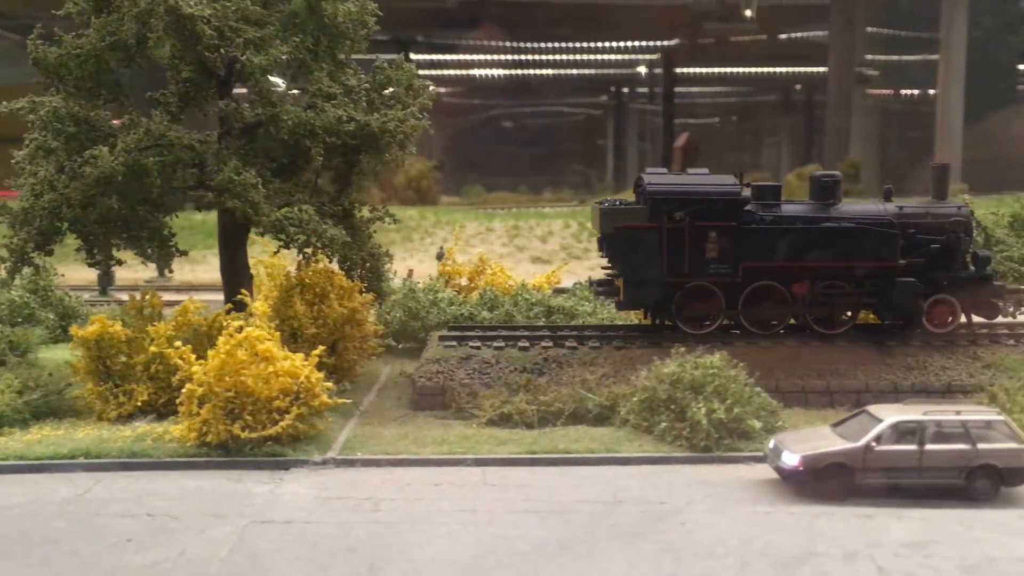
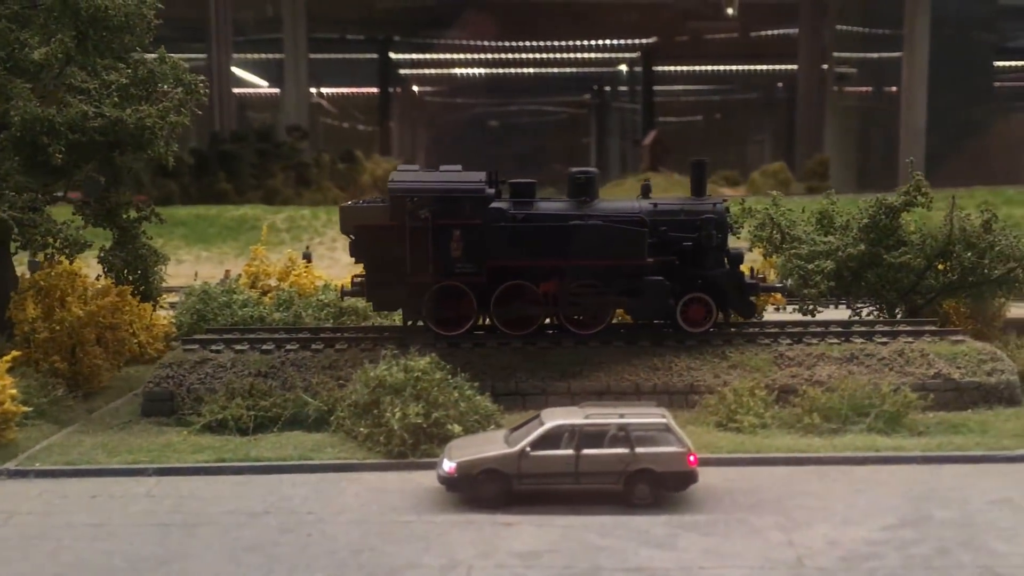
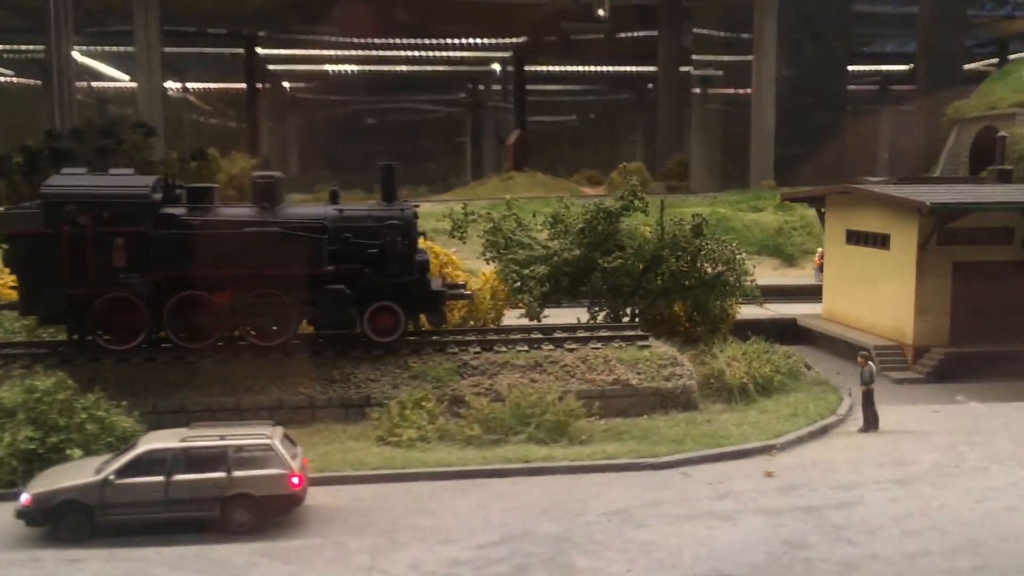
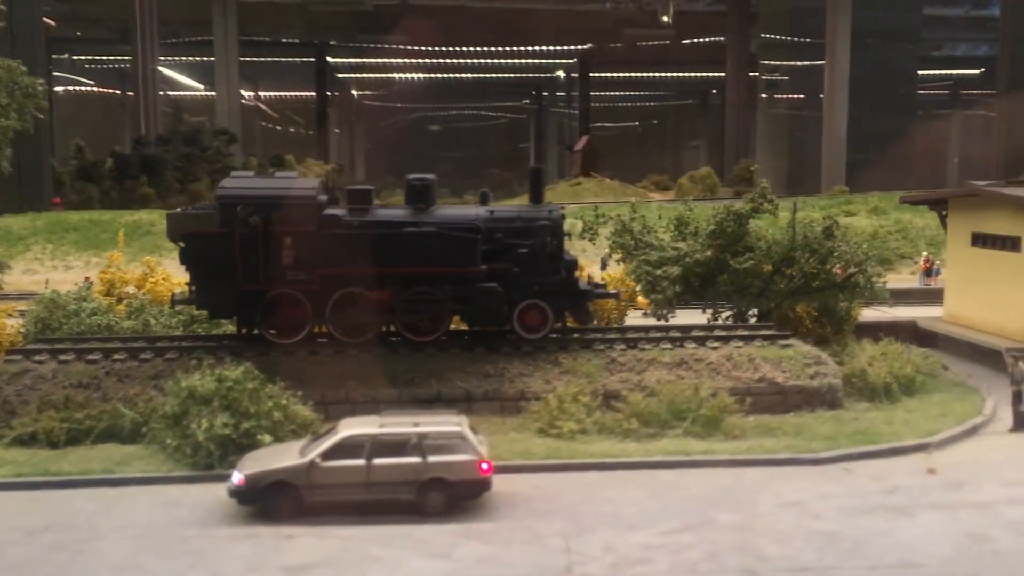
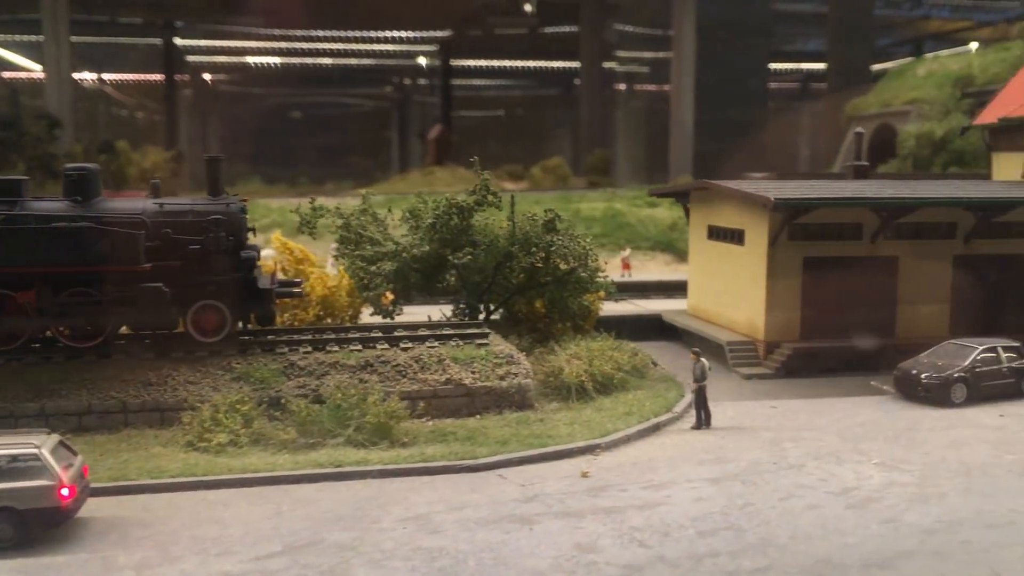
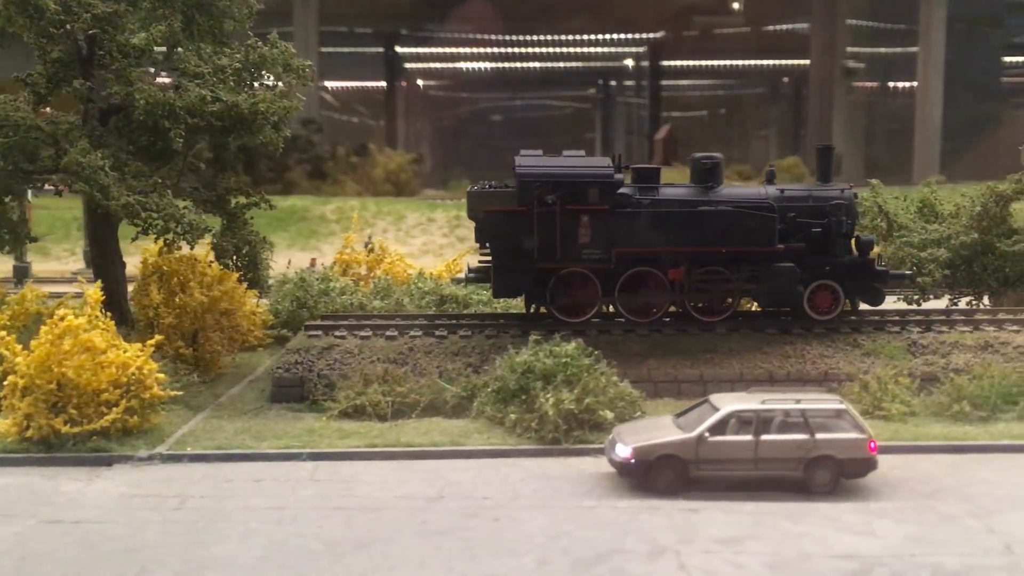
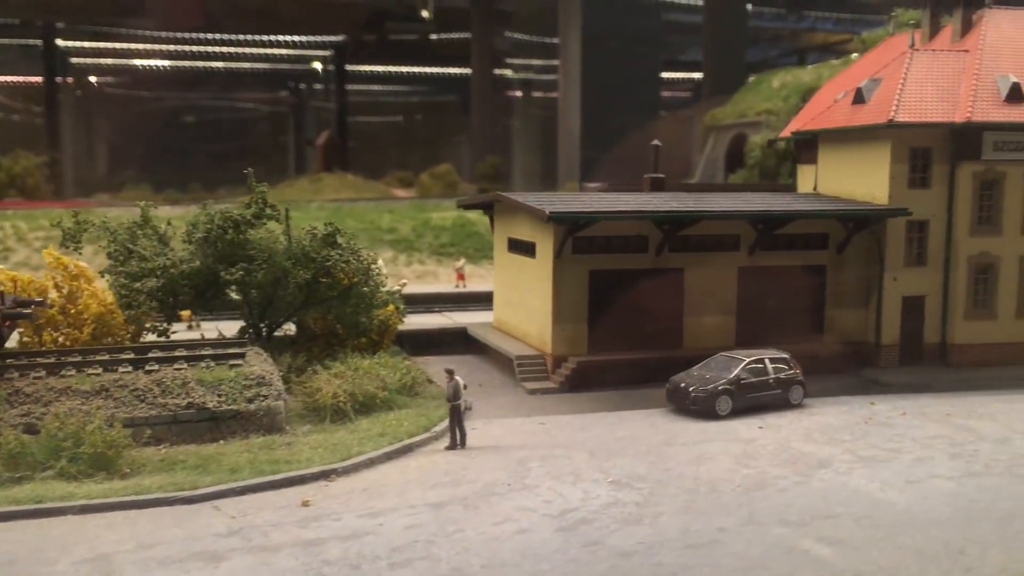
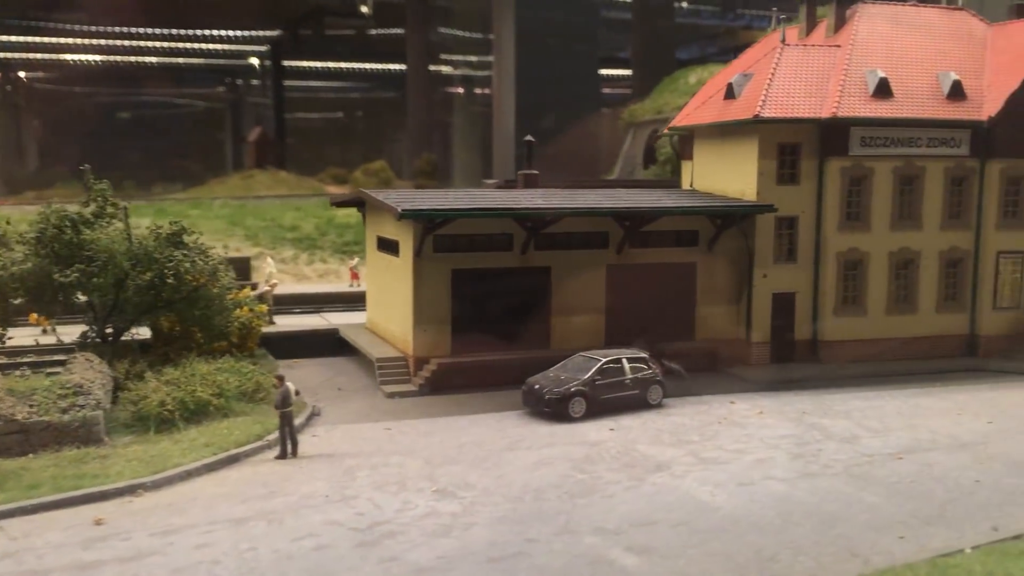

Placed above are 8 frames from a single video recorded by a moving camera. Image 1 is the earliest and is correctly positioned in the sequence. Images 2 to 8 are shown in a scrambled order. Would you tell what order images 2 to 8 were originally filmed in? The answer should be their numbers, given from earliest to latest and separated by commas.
6, 2, 4, 3, 5, 7, 8
